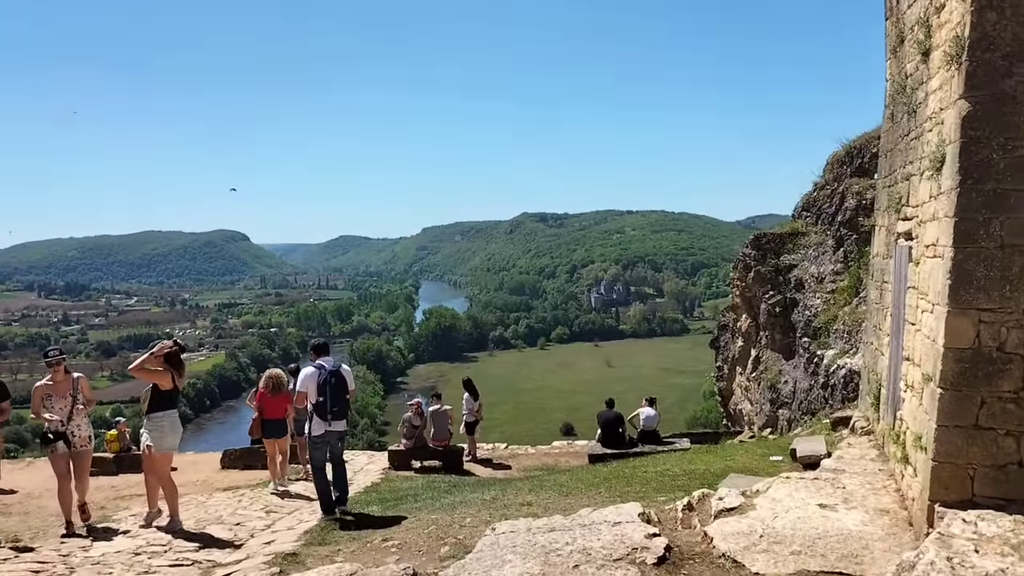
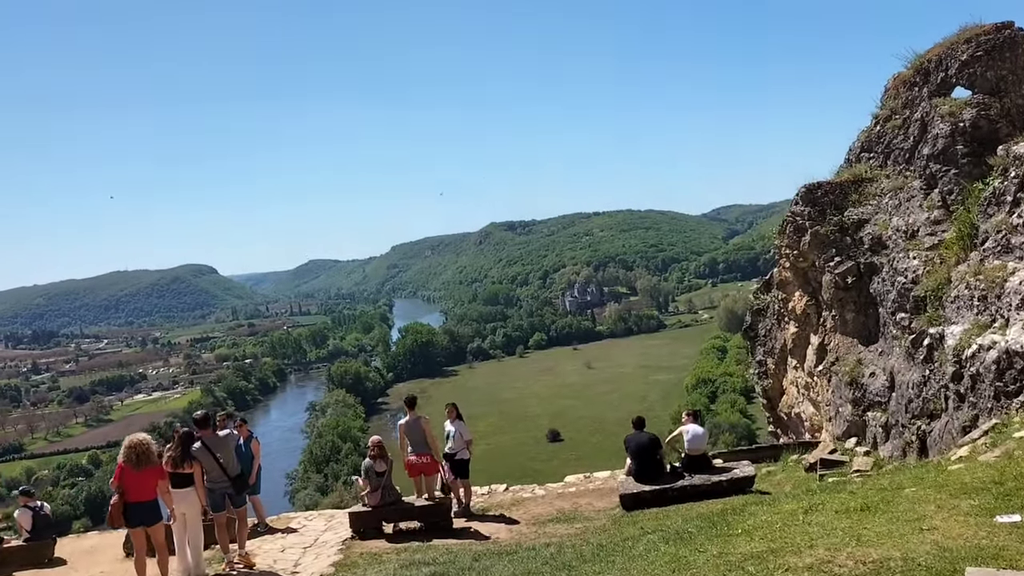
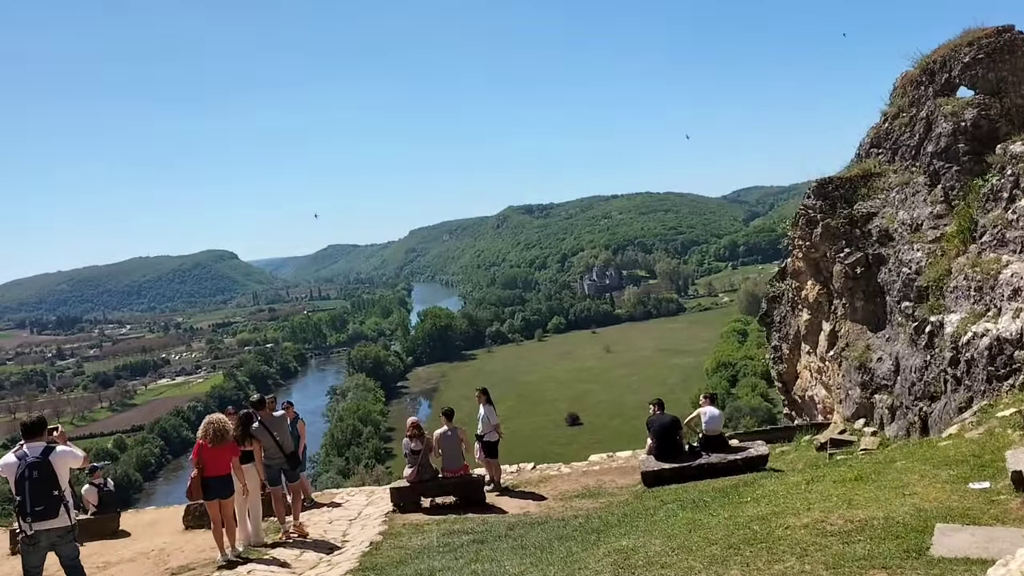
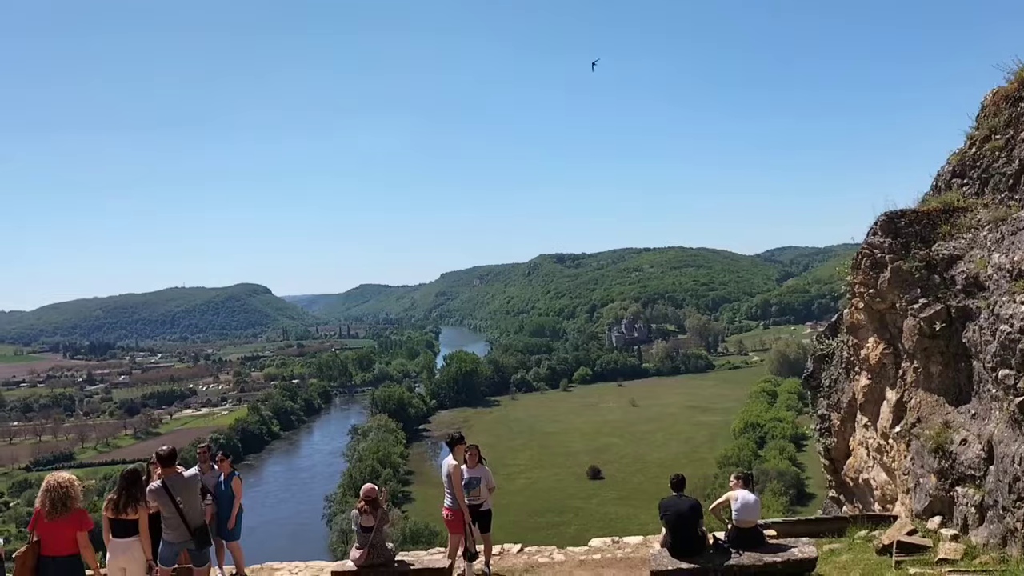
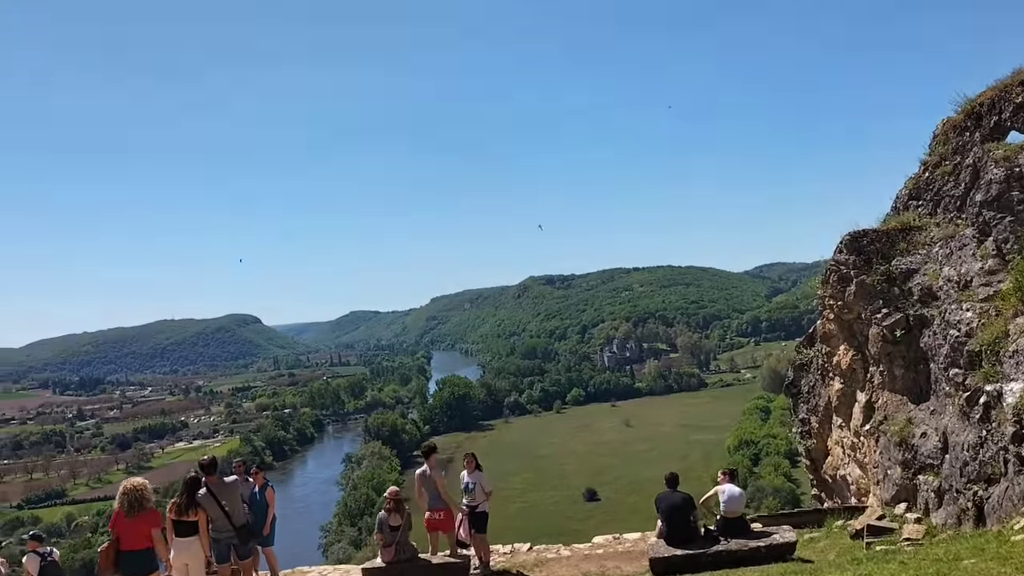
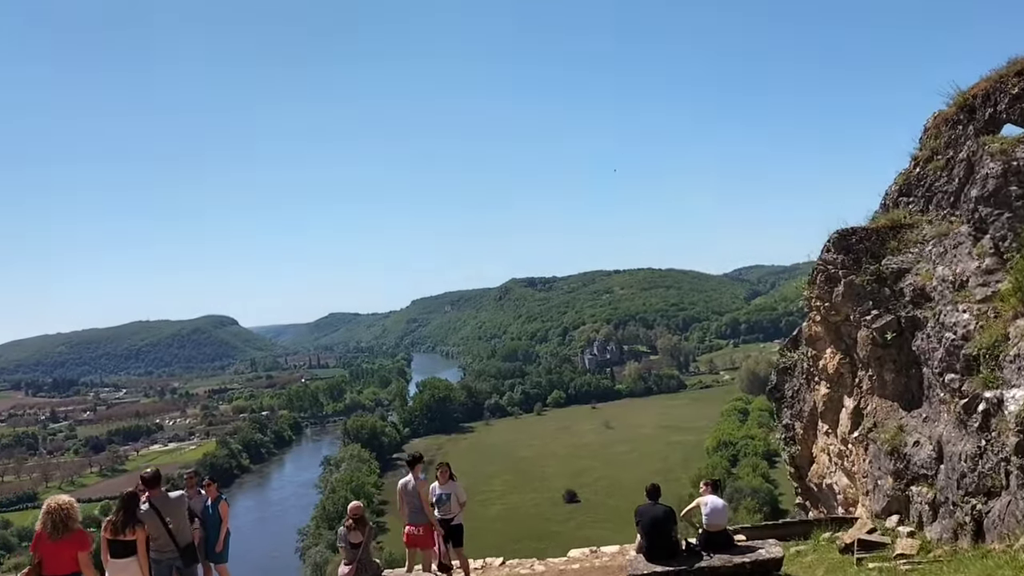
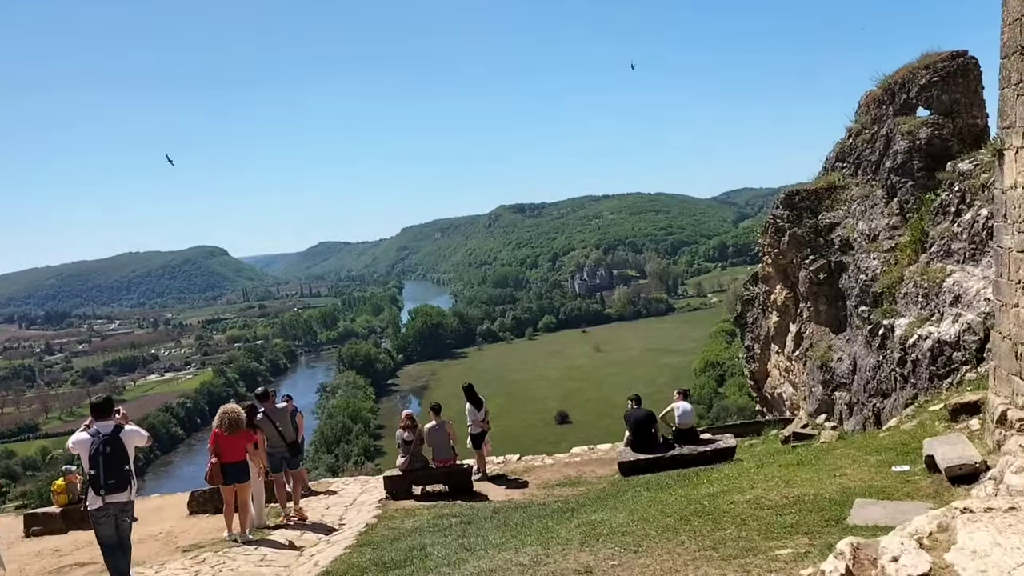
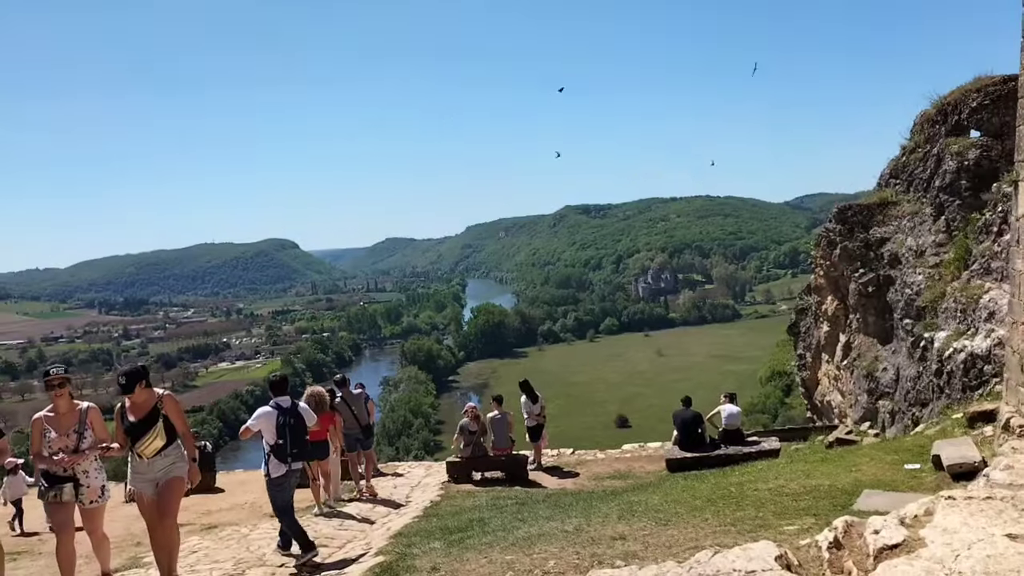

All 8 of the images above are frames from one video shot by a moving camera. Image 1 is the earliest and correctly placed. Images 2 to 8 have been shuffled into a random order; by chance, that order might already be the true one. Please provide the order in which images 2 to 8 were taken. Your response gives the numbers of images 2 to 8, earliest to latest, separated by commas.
8, 7, 3, 2, 5, 6, 4
